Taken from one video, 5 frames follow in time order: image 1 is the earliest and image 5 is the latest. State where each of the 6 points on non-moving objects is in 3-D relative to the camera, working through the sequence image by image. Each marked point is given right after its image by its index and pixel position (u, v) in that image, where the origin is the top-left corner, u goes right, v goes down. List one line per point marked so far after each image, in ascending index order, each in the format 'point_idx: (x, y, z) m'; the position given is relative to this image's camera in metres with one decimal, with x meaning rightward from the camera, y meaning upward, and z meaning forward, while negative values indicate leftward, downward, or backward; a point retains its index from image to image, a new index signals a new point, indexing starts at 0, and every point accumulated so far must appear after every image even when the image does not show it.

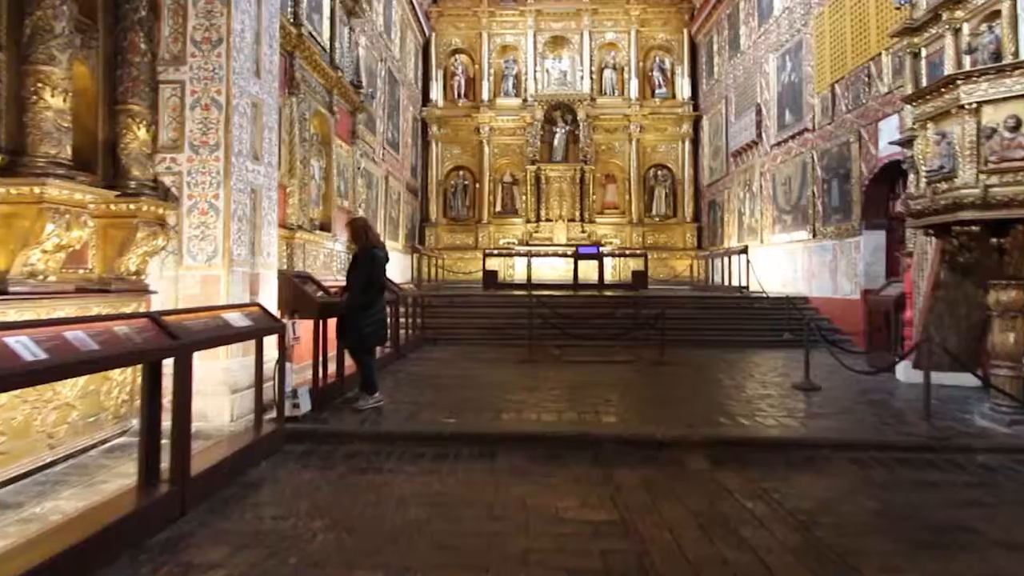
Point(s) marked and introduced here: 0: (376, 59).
0: (-3.3, +5.6, +14.2) m
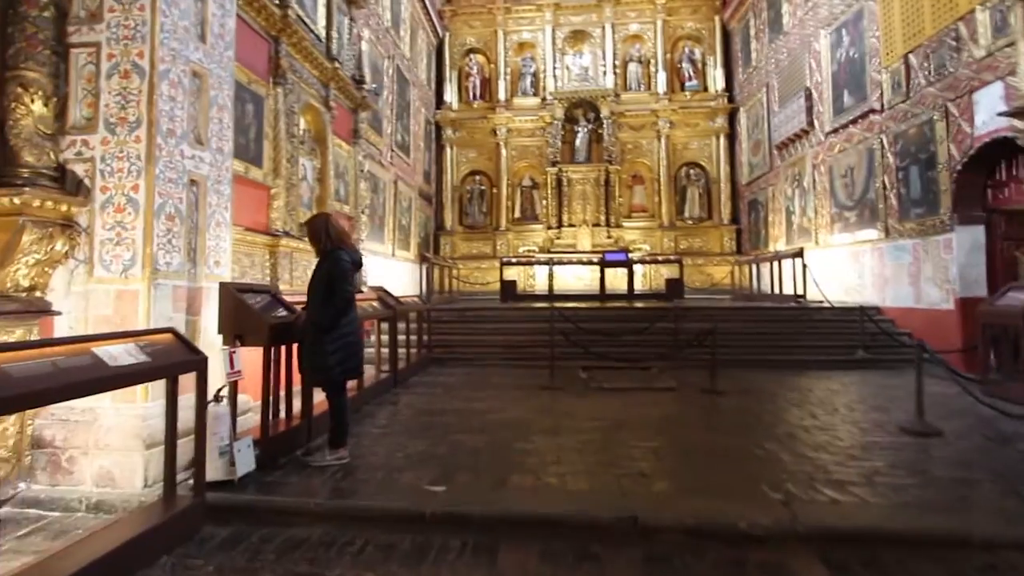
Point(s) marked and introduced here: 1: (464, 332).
0: (-2.8, +5.3, +13.1) m
1: (-0.8, -0.8, +10.1) m
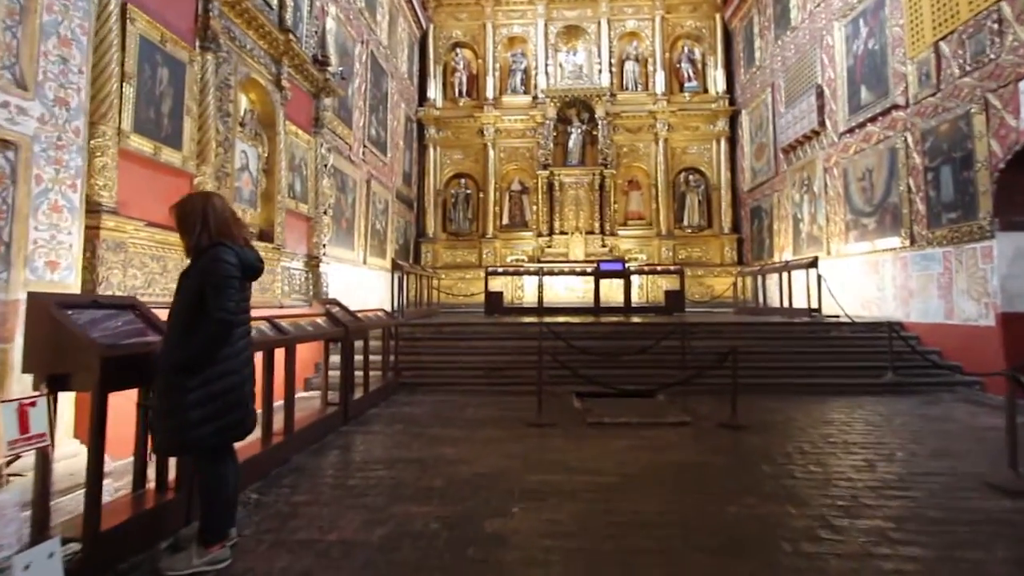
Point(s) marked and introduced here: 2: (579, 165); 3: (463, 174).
0: (-3.2, +5.1, +11.8) m
1: (-1.1, -0.9, +8.7) m
2: (+1.9, +3.6, +16.9) m
3: (-1.5, +3.5, +17.6) m
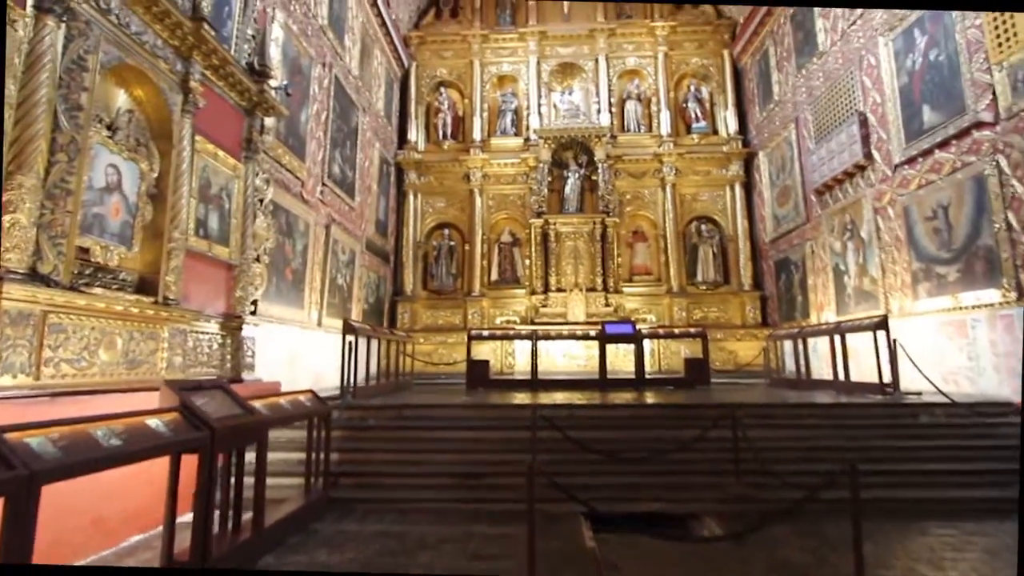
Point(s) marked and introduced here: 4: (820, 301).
0: (-3.4, +3.9, +9.9) m
1: (-1.3, -1.7, +6.3) m
2: (+1.7, +1.9, +15.0) m
3: (-1.8, +1.7, +15.6) m
4: (+6.2, -0.3, +11.8) m
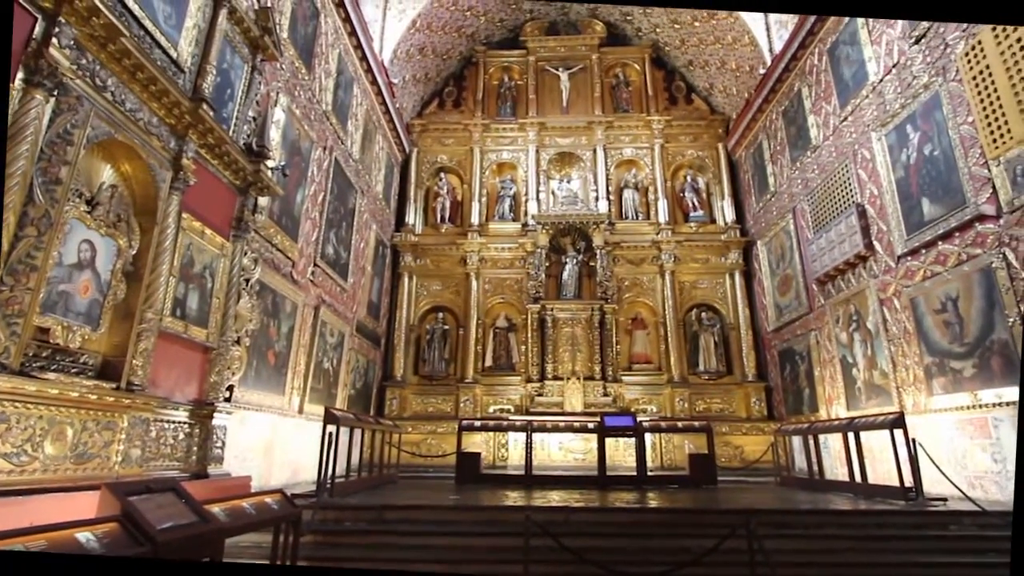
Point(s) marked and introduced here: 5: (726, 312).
0: (-3.4, +2.5, +10.0) m
1: (-1.4, -2.6, +5.6) m
2: (+1.6, -0.3, +14.7) m
3: (-1.9, -0.5, +15.3) m
4: (+6.1, -2.1, +11.3) m
5: (+5.5, -0.6, +14.9) m
